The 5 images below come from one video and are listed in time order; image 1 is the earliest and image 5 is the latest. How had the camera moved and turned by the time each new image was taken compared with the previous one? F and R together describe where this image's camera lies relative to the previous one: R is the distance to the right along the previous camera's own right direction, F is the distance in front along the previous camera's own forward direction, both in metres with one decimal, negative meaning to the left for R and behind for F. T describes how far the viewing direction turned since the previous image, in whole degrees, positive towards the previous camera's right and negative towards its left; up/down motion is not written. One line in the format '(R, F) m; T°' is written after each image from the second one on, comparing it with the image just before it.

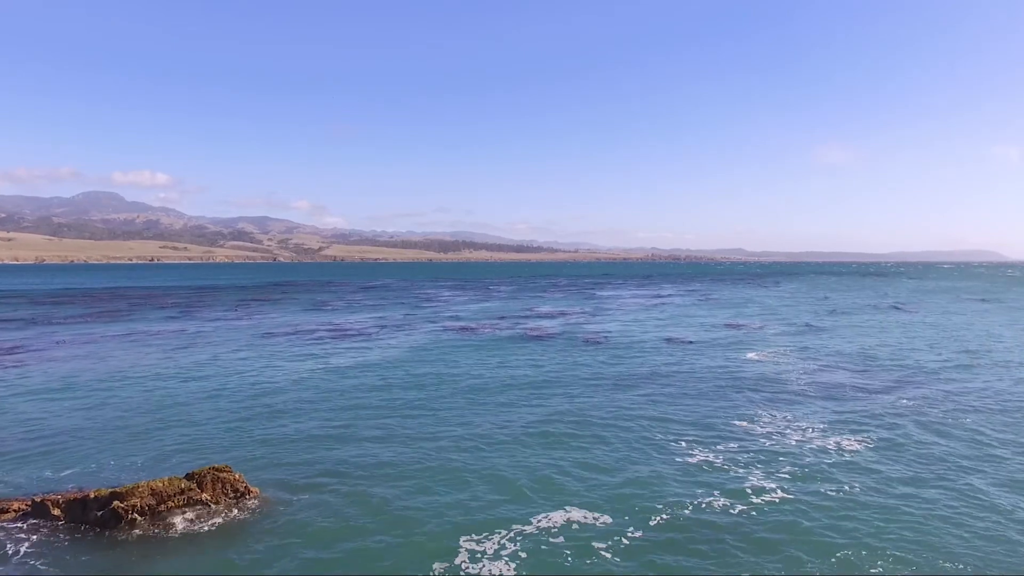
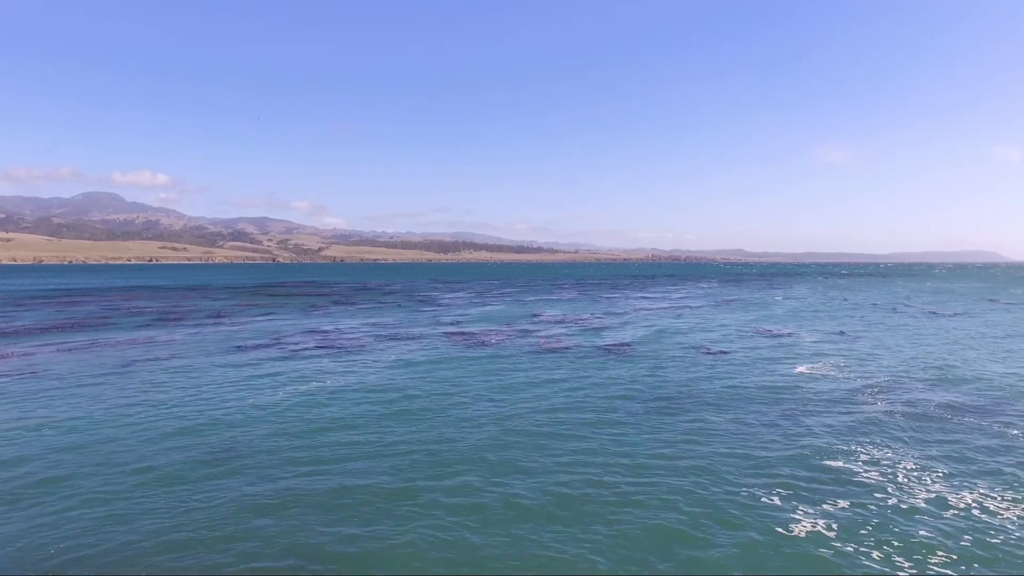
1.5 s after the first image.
(-0.4, +2.6) m; 0°
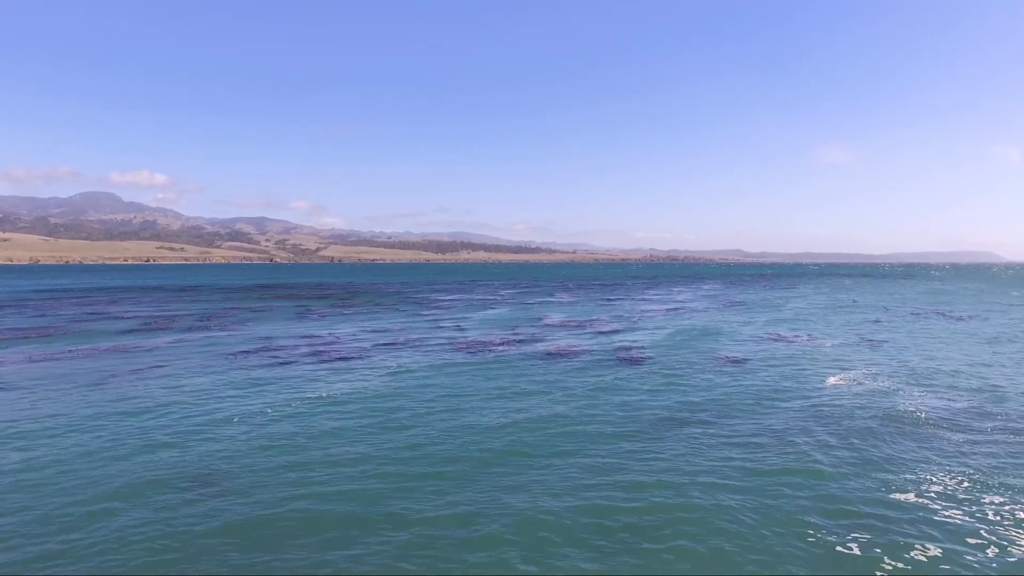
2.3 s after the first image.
(-0.3, +1.4) m; 0°
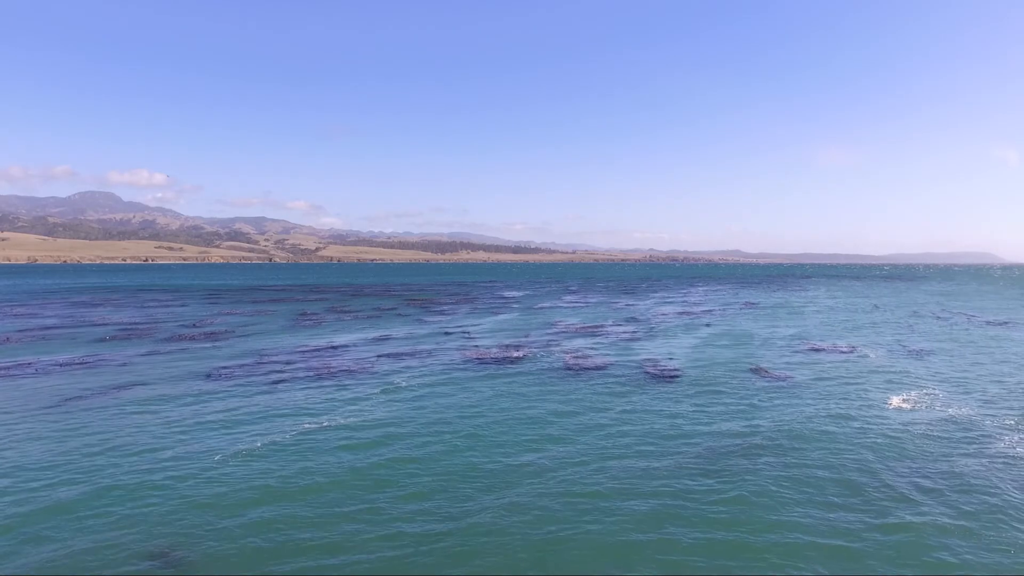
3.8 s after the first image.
(-0.7, +2.2) m; 0°
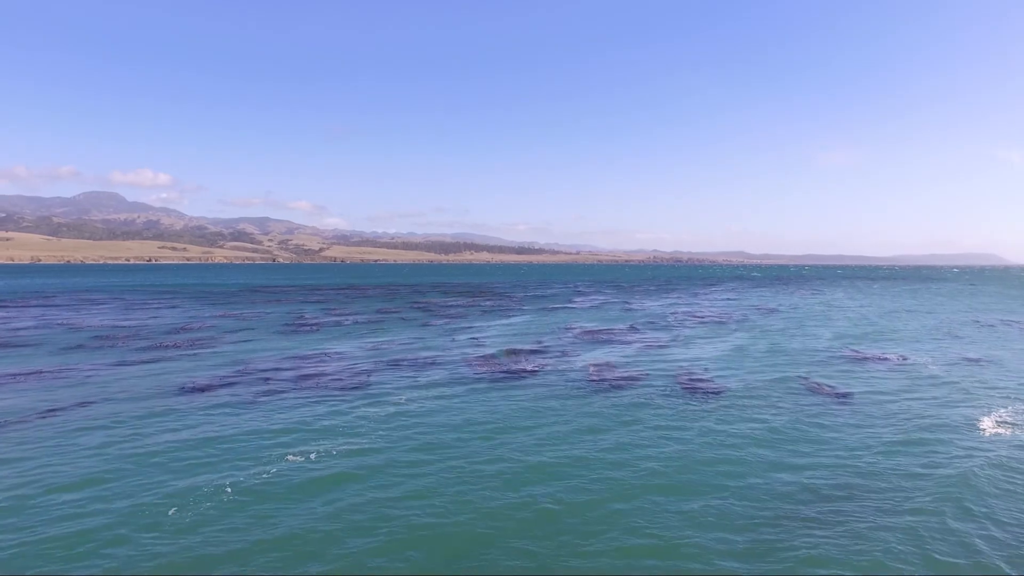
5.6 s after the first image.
(-0.6, +2.4) m; 0°
